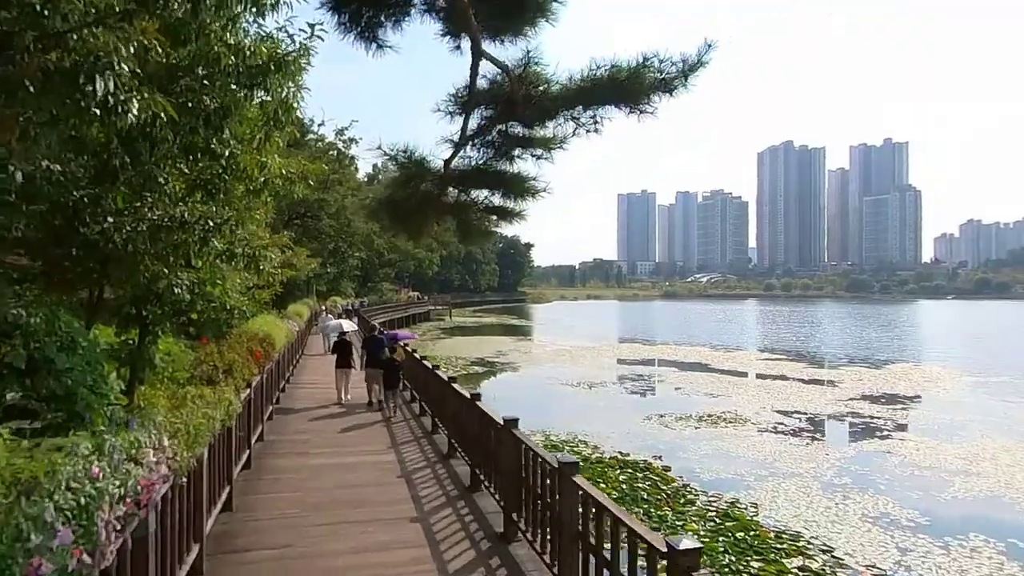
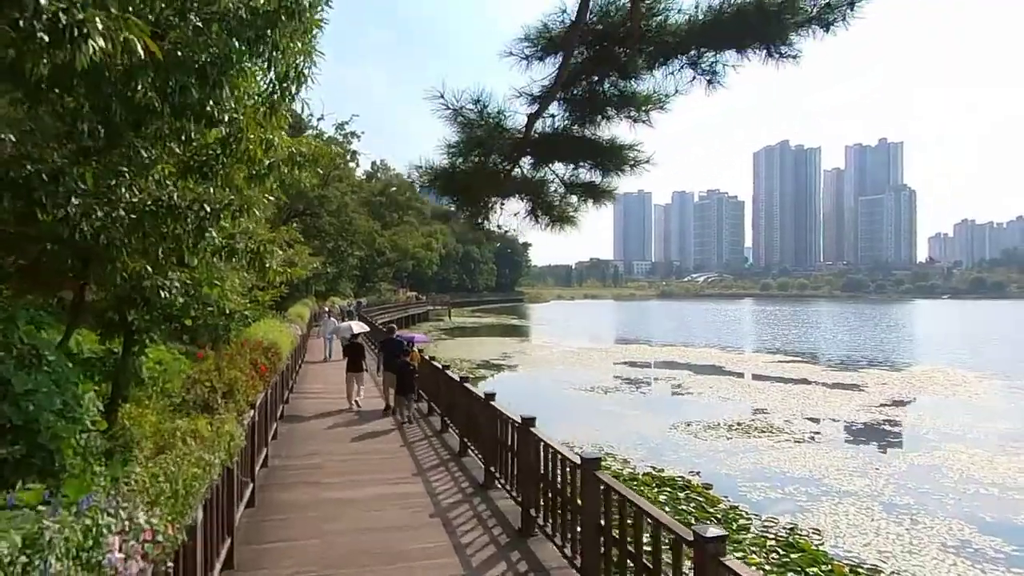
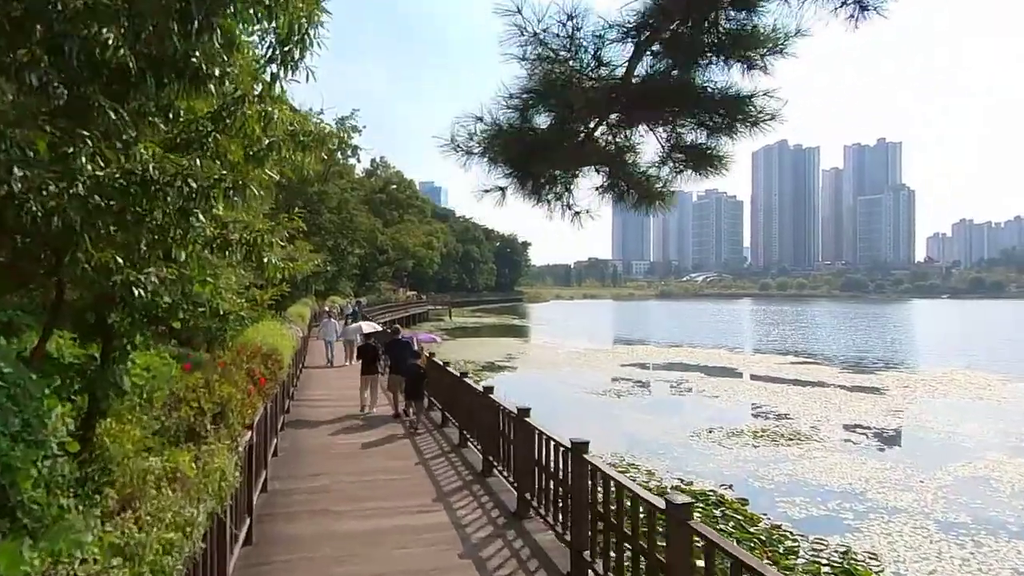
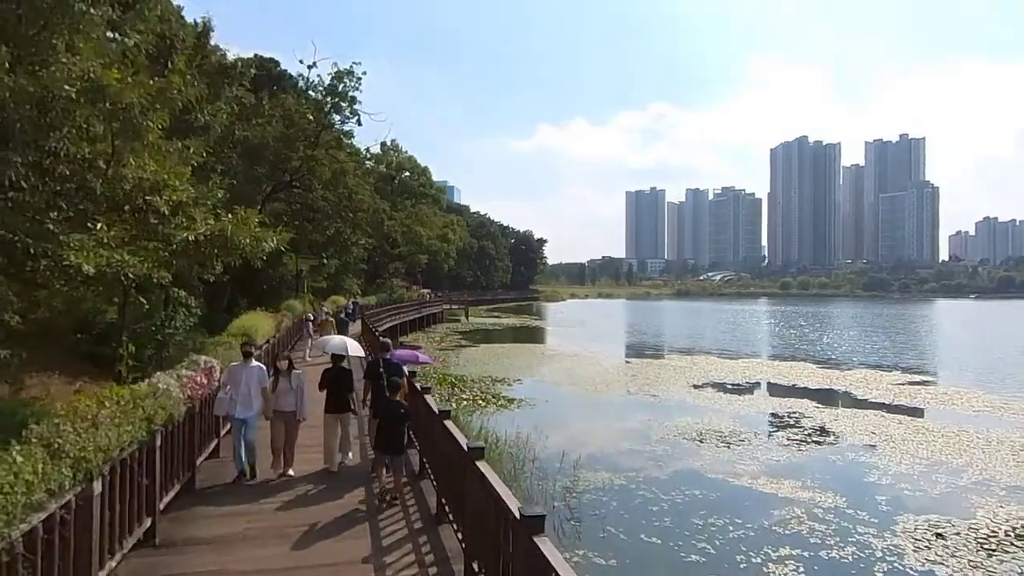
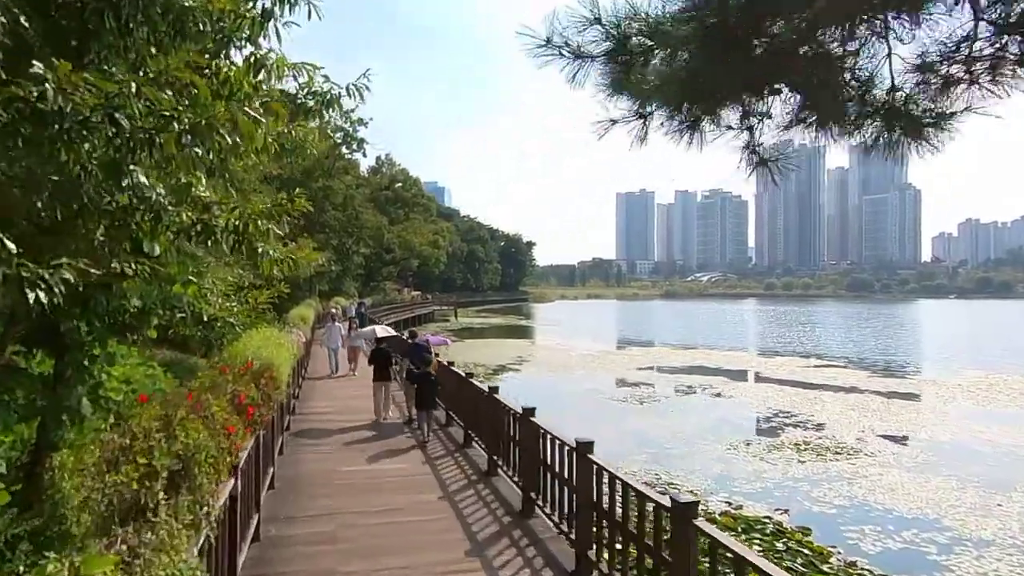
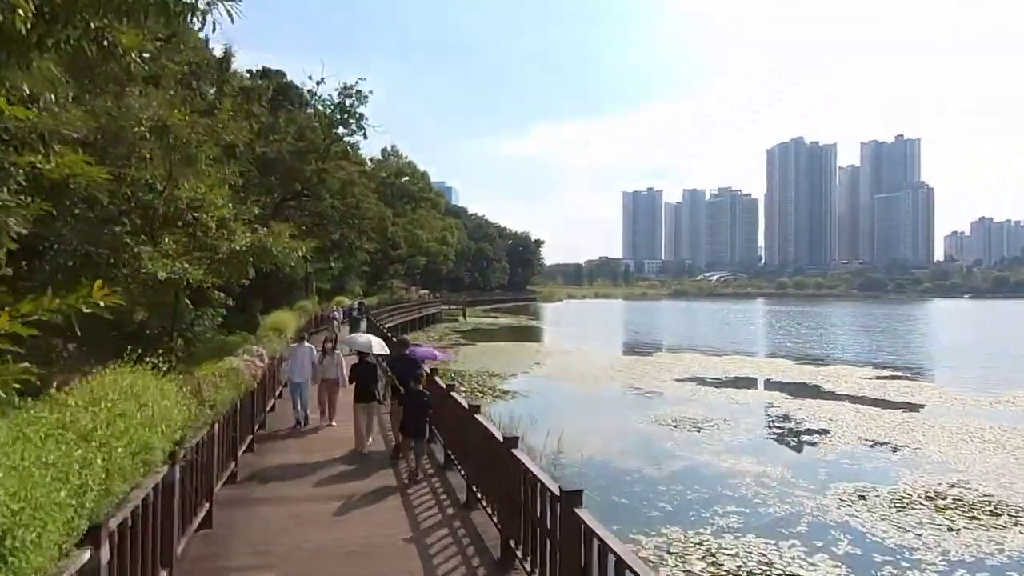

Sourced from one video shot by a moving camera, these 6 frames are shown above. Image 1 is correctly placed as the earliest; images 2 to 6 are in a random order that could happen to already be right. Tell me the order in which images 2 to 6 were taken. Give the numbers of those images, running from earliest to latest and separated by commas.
2, 3, 5, 6, 4
